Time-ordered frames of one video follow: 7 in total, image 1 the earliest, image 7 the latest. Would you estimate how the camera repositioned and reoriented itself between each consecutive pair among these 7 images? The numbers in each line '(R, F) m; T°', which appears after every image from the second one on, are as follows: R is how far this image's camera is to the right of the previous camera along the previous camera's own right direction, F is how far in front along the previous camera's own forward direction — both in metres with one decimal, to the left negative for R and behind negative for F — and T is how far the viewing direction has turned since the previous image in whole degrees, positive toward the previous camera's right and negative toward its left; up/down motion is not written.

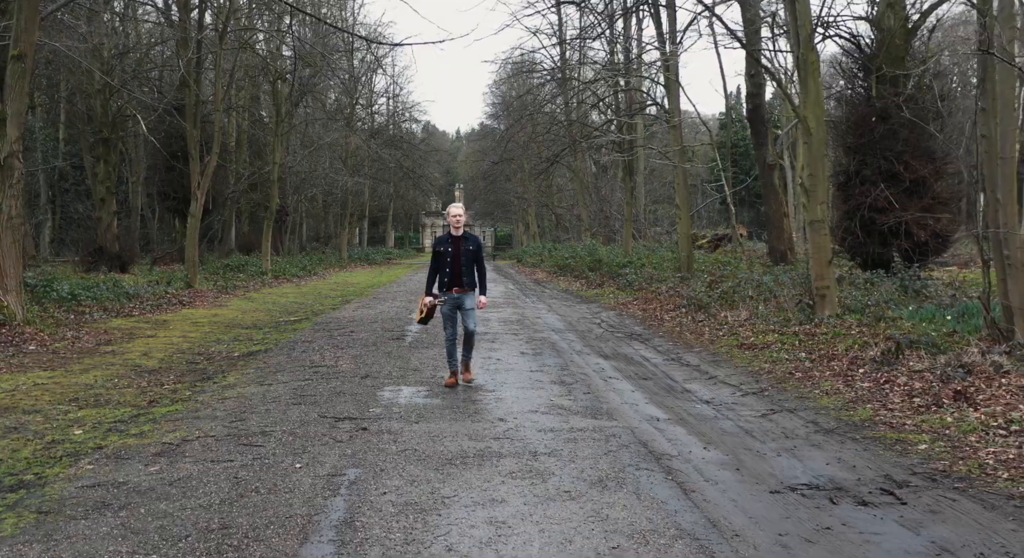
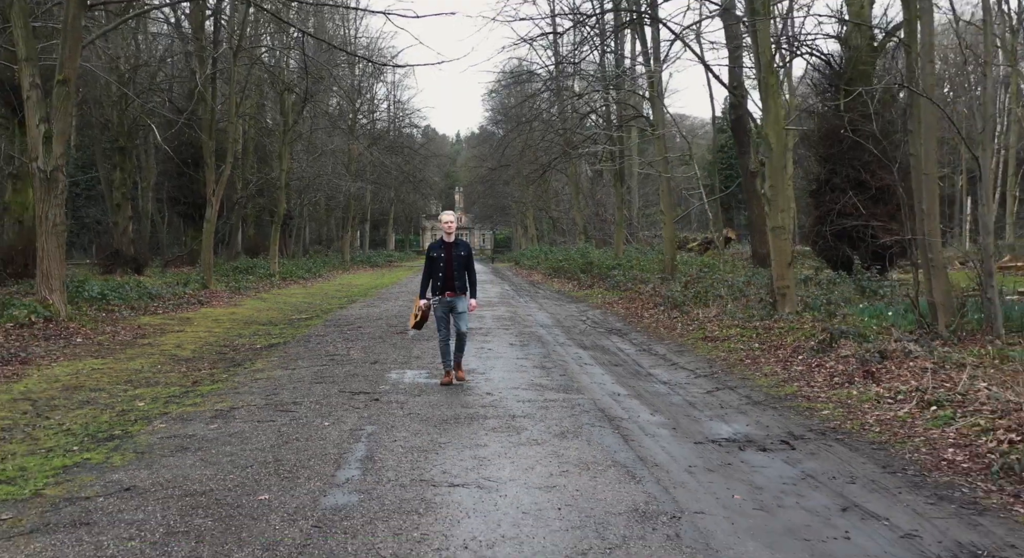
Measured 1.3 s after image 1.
(+0.1, -1.4) m; 0°
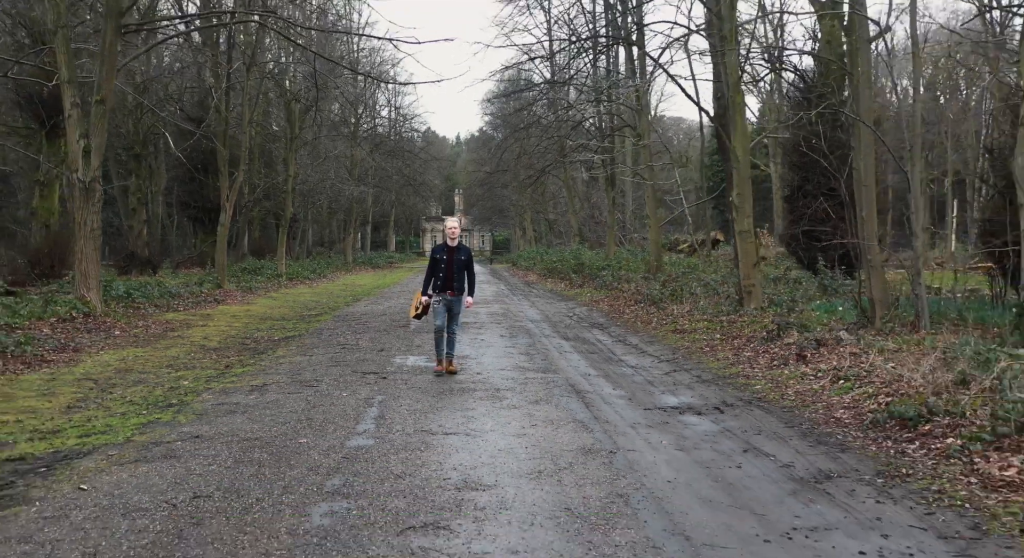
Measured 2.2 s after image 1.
(+0.1, -1.5) m; 0°
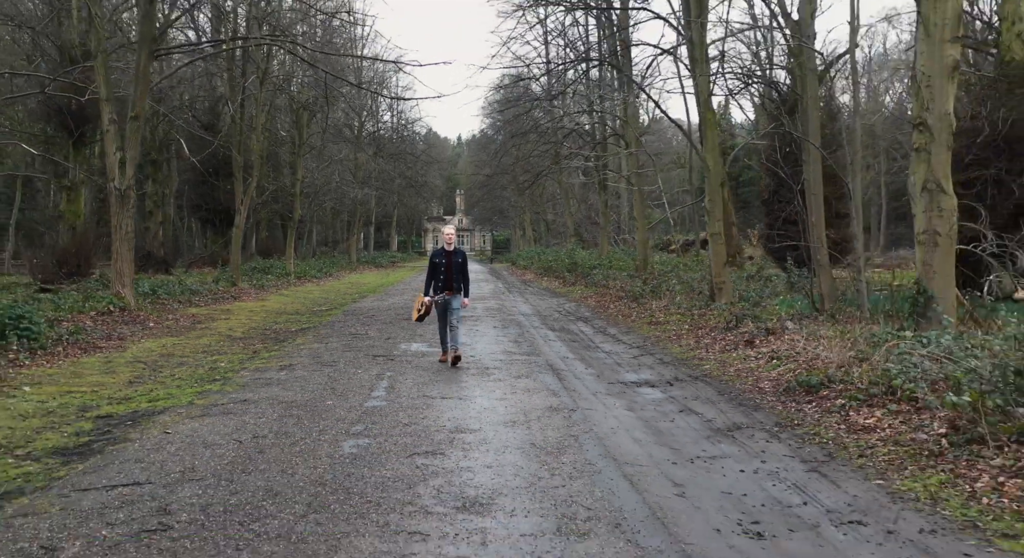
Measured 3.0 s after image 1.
(+0.2, -1.6) m; 0°
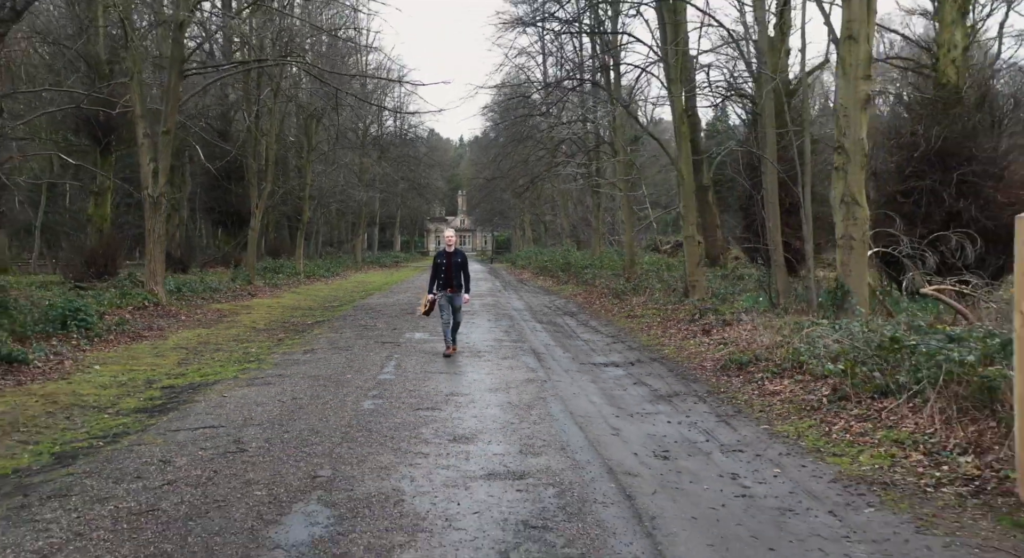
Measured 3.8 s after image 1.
(+0.2, -1.8) m; 0°
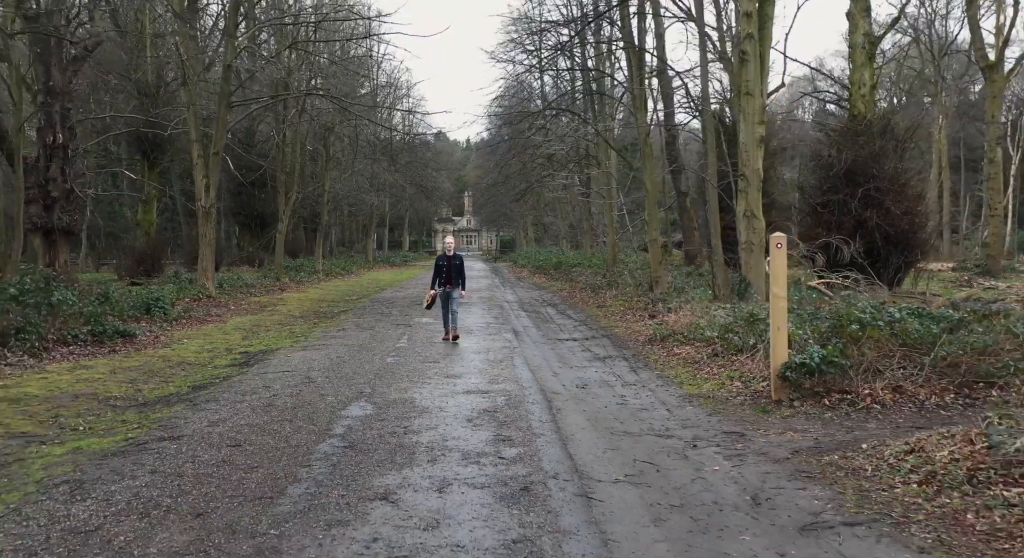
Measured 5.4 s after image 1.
(+0.4, -3.5) m; -1°
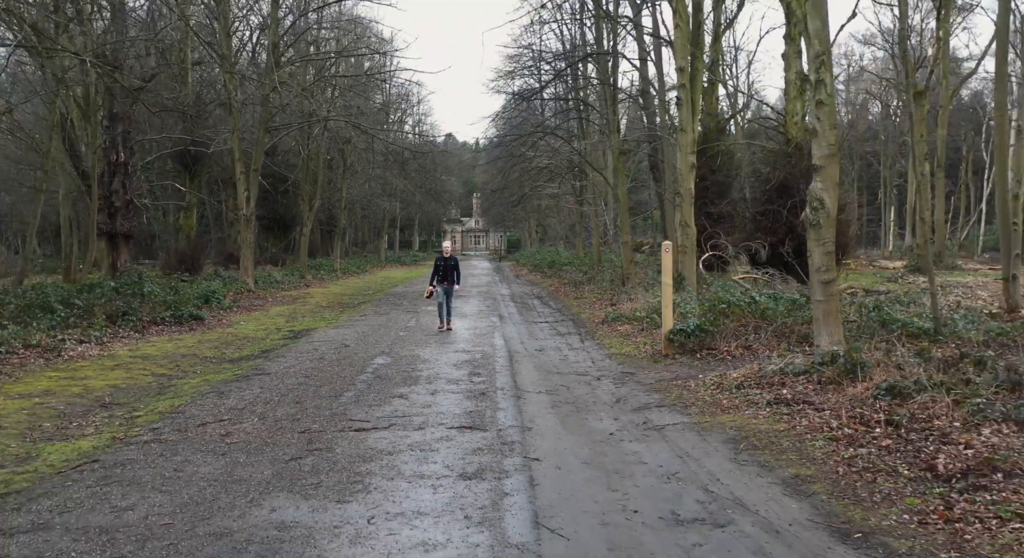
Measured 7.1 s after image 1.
(+0.5, -3.8) m; -1°
